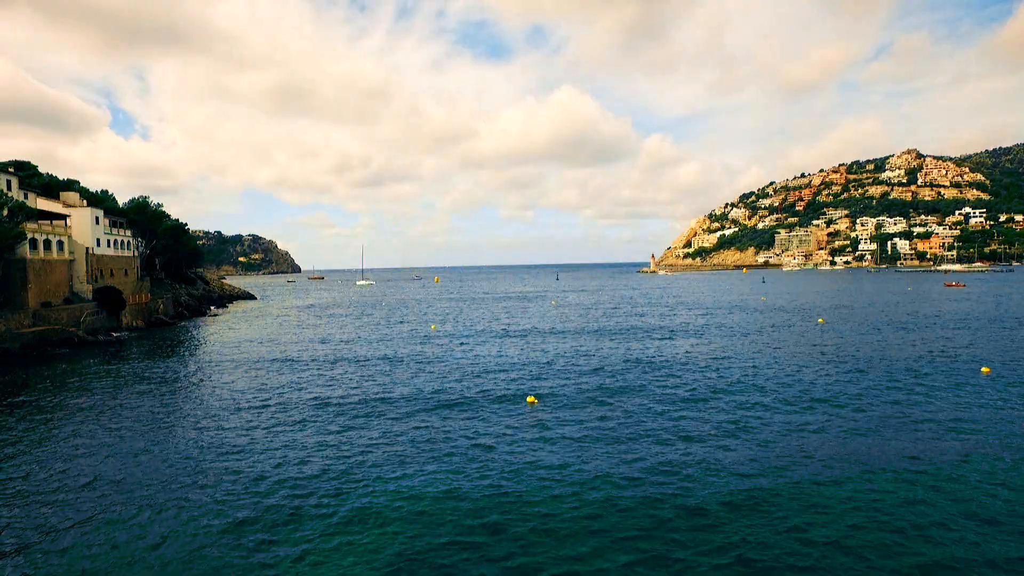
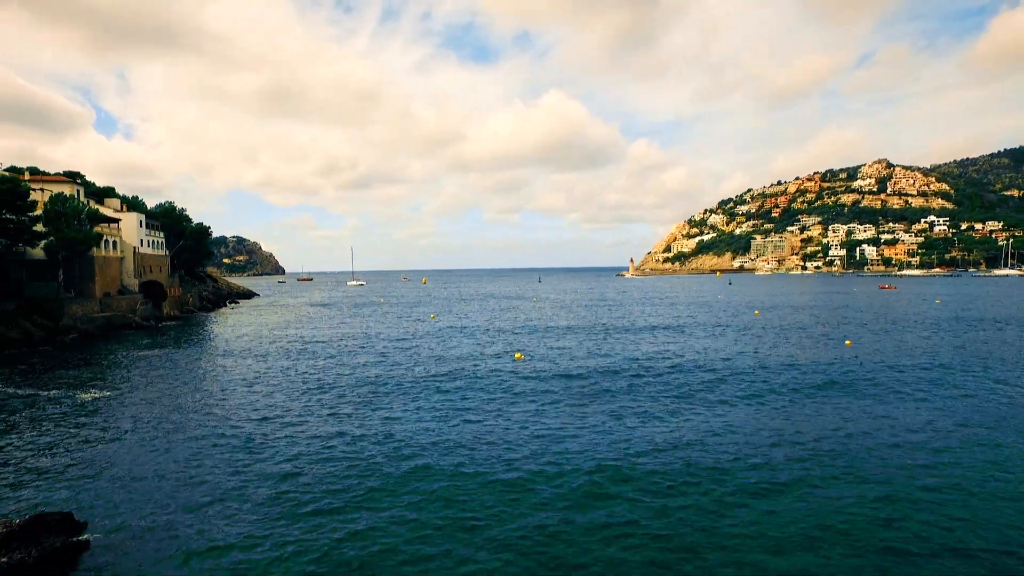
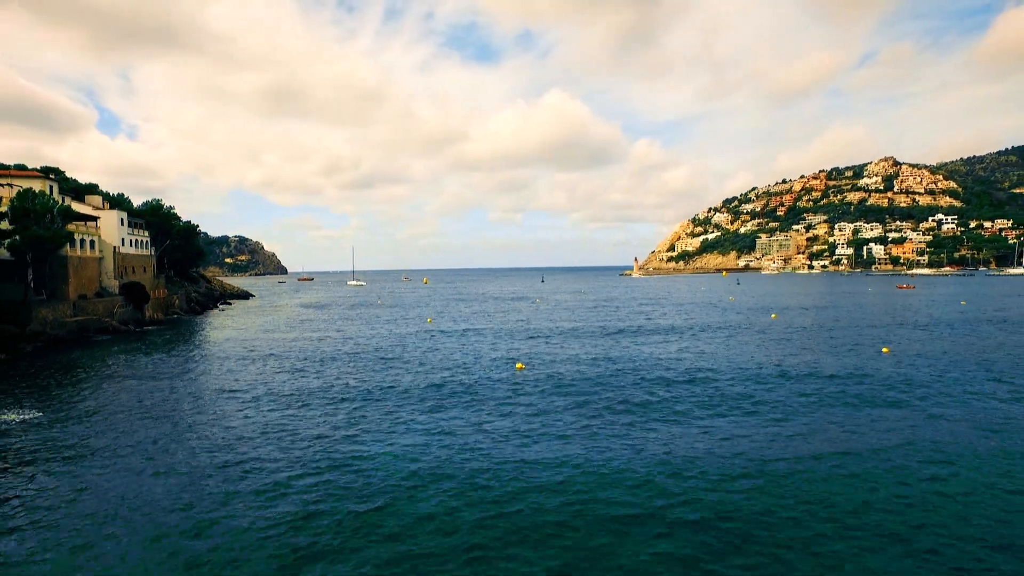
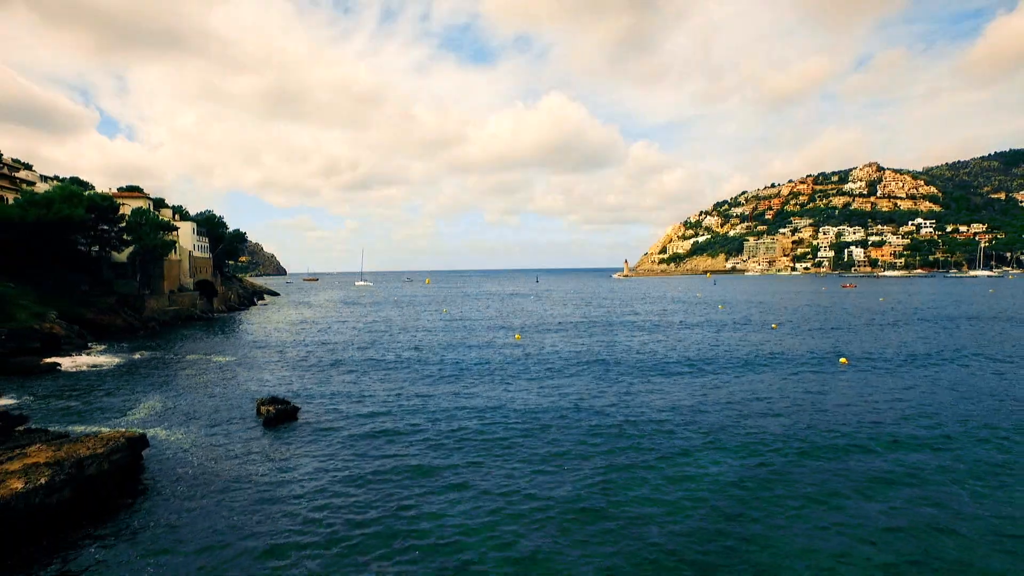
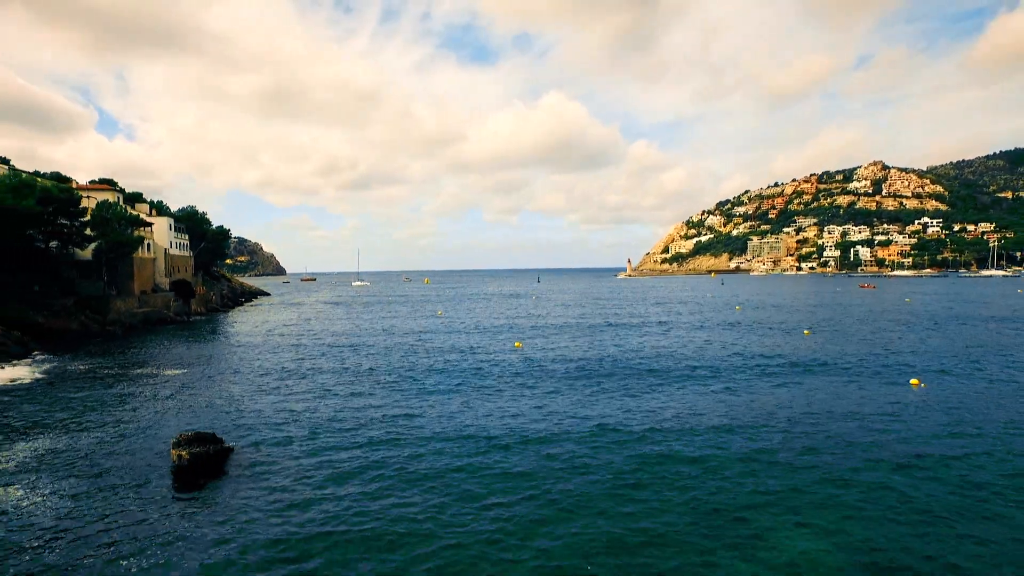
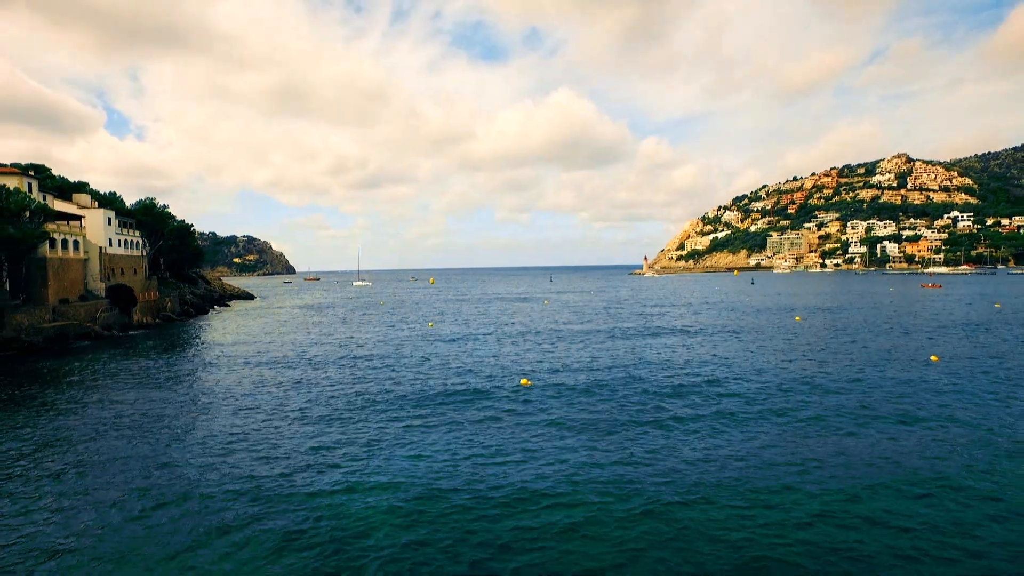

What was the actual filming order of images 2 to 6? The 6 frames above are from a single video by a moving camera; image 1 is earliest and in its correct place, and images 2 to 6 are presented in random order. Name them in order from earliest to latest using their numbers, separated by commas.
6, 3, 2, 5, 4
